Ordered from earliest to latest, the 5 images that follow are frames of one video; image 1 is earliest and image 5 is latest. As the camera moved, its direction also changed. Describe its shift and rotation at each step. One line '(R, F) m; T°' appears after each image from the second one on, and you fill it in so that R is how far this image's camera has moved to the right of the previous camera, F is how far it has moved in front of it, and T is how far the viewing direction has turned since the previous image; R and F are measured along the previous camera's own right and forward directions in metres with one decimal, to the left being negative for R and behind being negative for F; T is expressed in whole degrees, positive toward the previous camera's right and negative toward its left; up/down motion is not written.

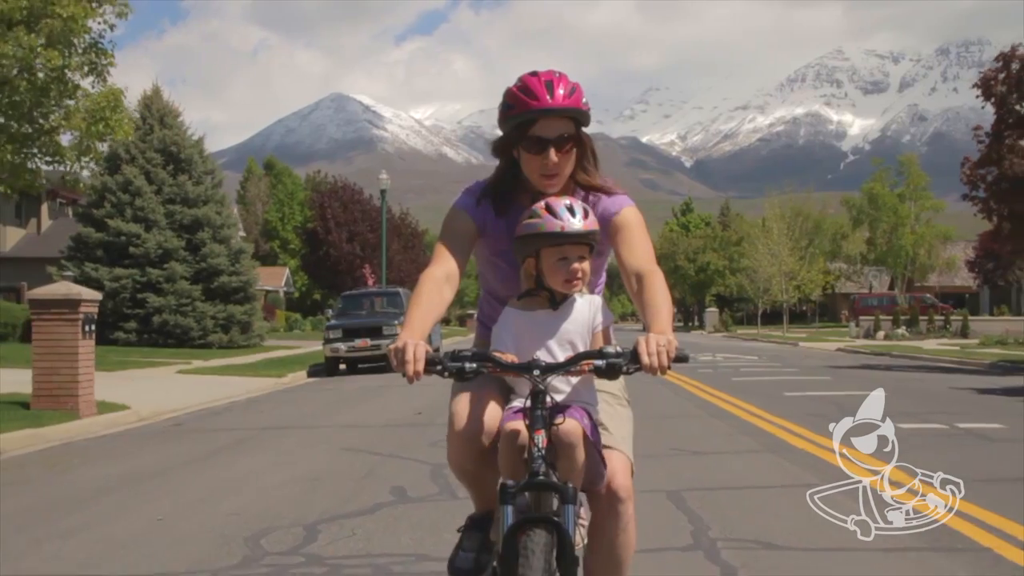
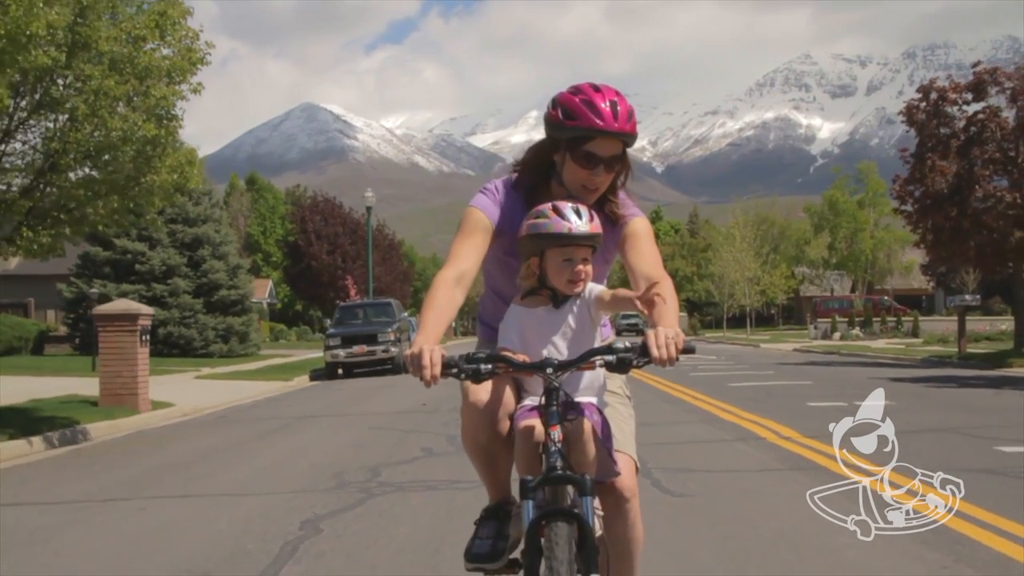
(-0.2, -3.1) m; +1°
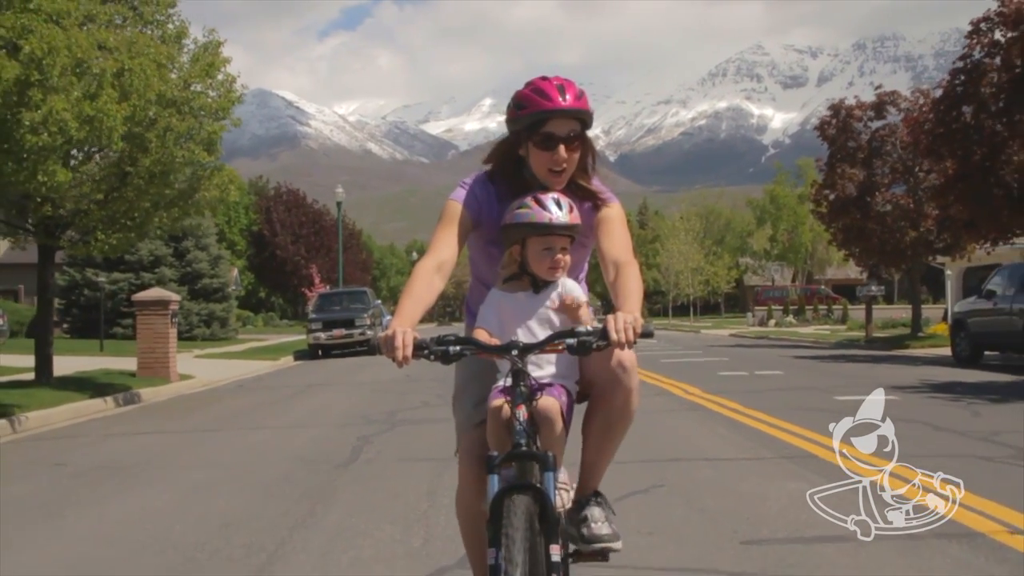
(-0.3, -3.8) m; +2°
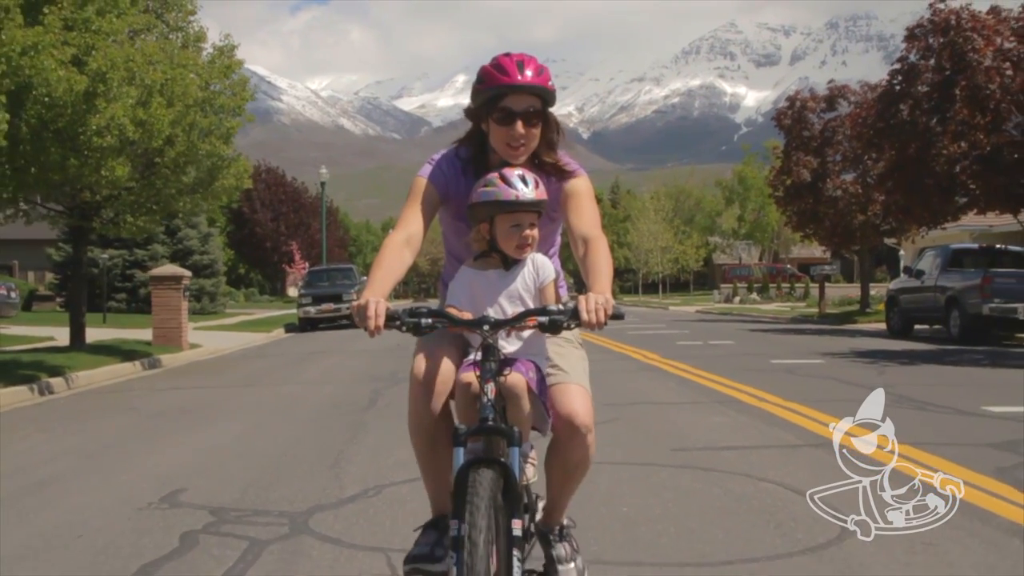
(-0.2, -2.3) m; +1°
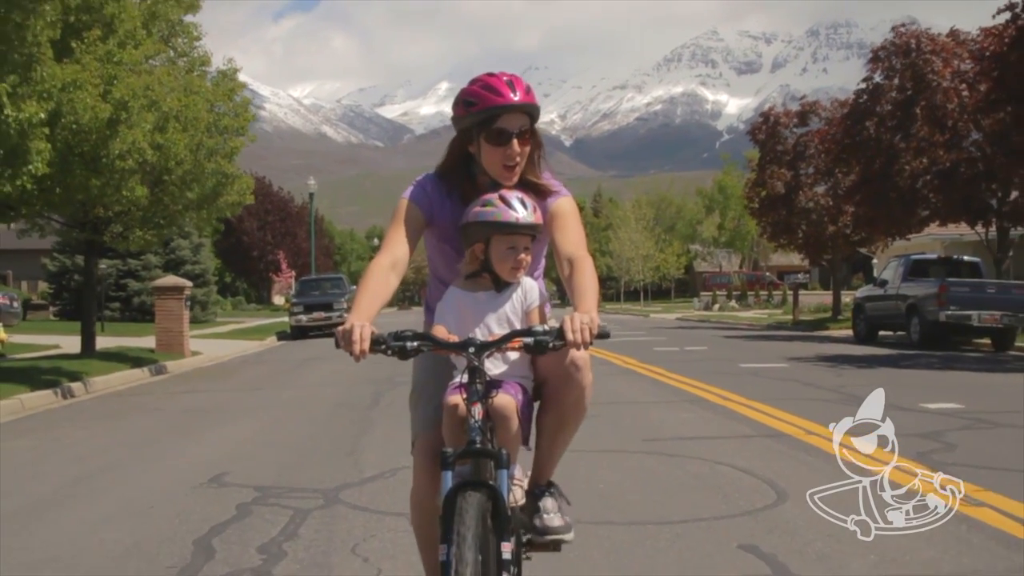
(-0.1, -1.3) m; +1°
